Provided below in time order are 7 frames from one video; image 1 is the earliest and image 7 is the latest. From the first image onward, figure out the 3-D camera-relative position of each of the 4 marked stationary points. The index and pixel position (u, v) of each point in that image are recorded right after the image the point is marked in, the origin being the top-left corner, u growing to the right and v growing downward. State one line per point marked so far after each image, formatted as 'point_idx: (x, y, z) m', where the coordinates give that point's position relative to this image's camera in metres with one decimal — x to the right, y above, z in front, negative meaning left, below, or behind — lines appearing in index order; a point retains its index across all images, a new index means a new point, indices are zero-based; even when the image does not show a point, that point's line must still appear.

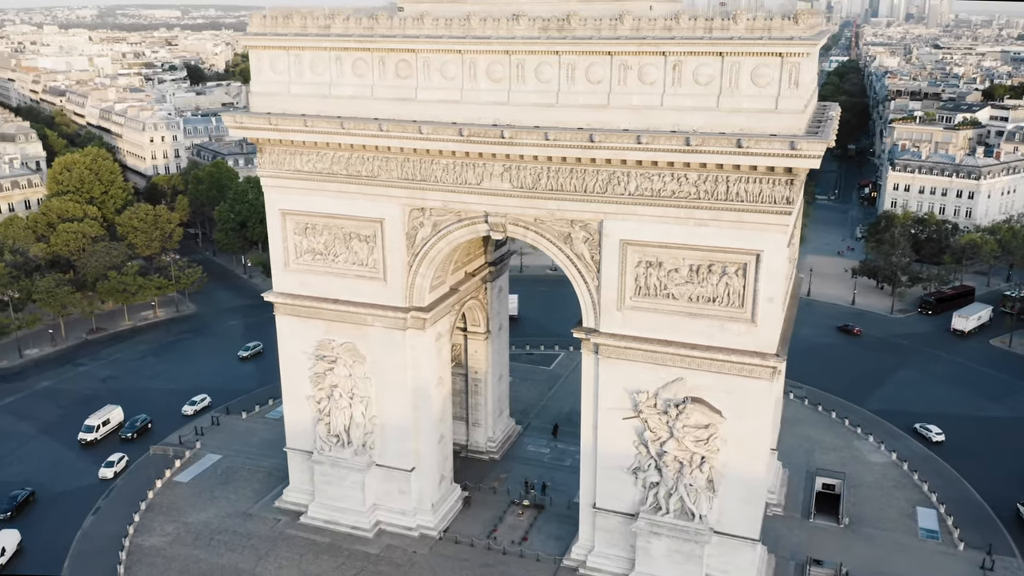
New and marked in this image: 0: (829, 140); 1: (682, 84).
0: (+7.2, +3.4, +18.8) m
1: (+4.1, +4.9, +19.8) m
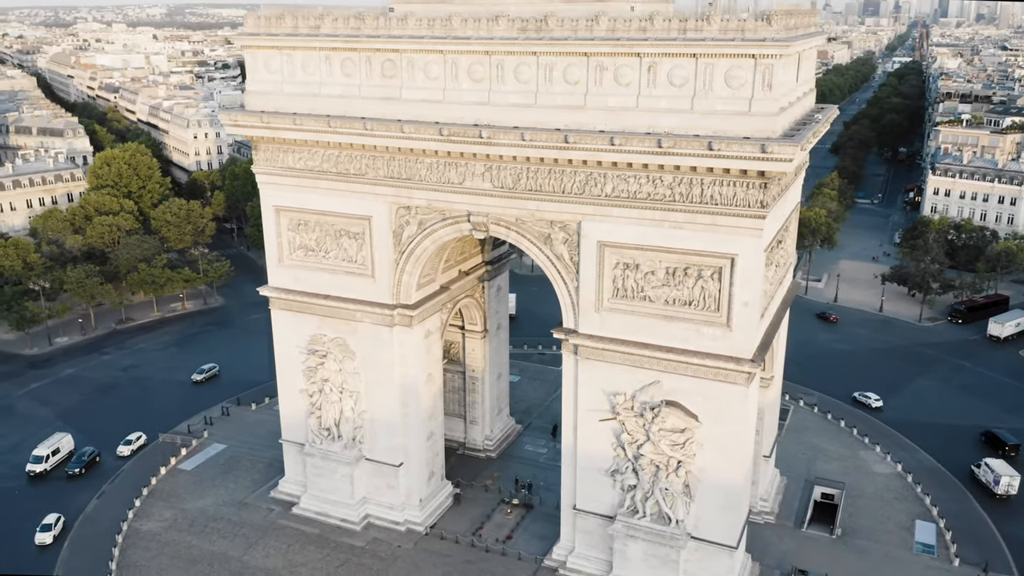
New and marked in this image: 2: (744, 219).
0: (+6.5, +3.3, +18.5) m
1: (+3.5, +4.9, +19.7) m
2: (+5.5, +1.6, +19.6) m
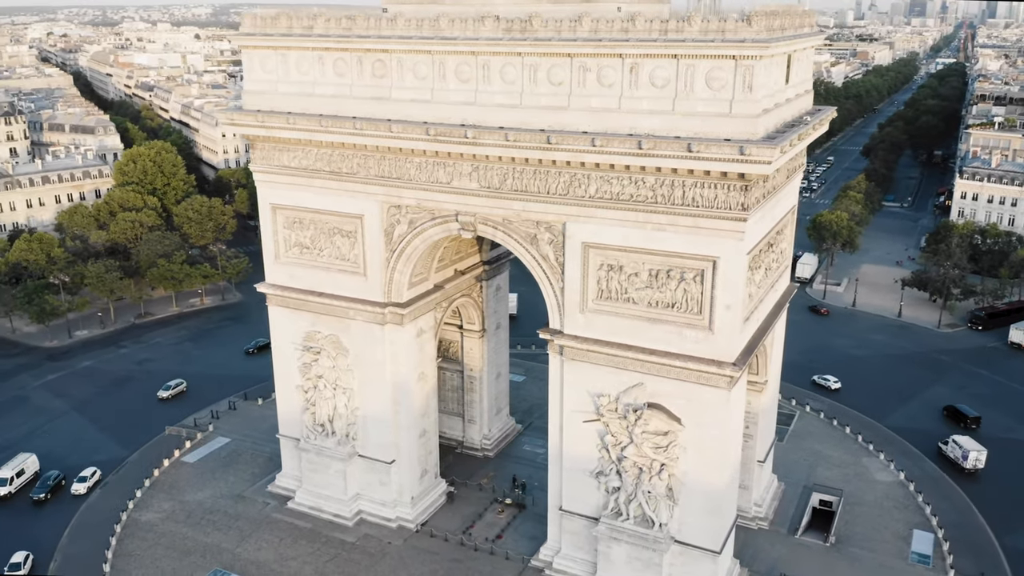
0: (+6.0, +3.2, +18.3) m
1: (+3.0, +4.8, +19.6) m
2: (+5.0, +1.6, +19.4) m
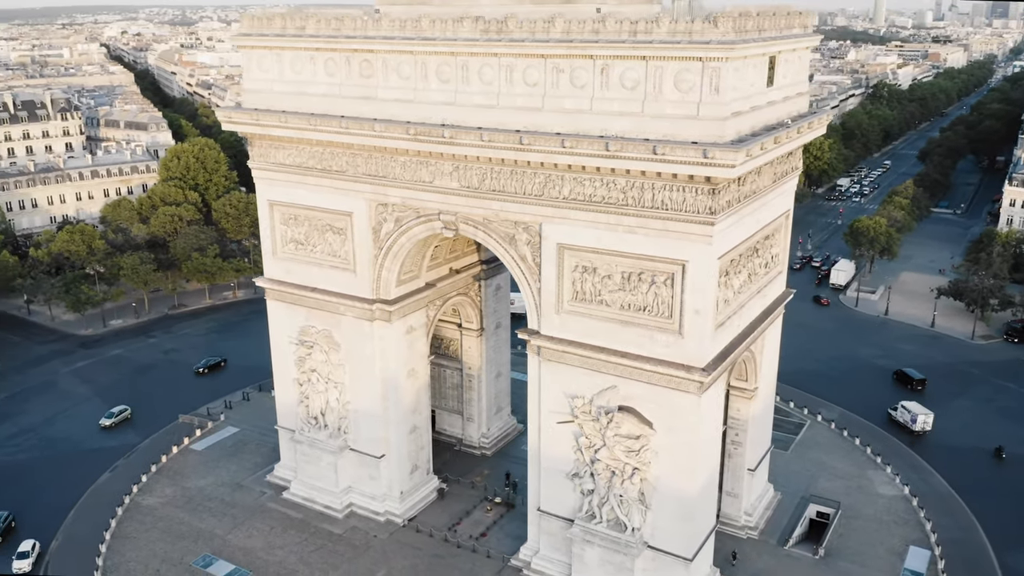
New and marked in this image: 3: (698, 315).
0: (+5.2, +3.1, +18.1) m
1: (+2.3, +4.8, +19.5) m
2: (+4.2, +1.5, +19.2) m
3: (+4.5, -0.6, +19.9) m
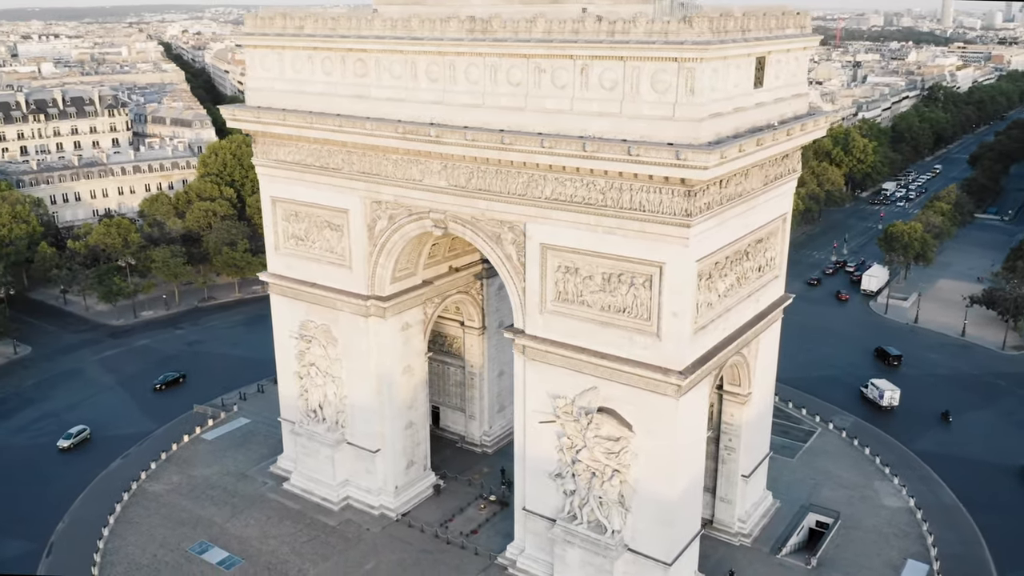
0: (+4.6, +3.0, +17.9) m
1: (+1.8, +4.7, +19.4) m
2: (+3.7, +1.4, +19.1) m
3: (+3.9, -0.7, +19.7) m
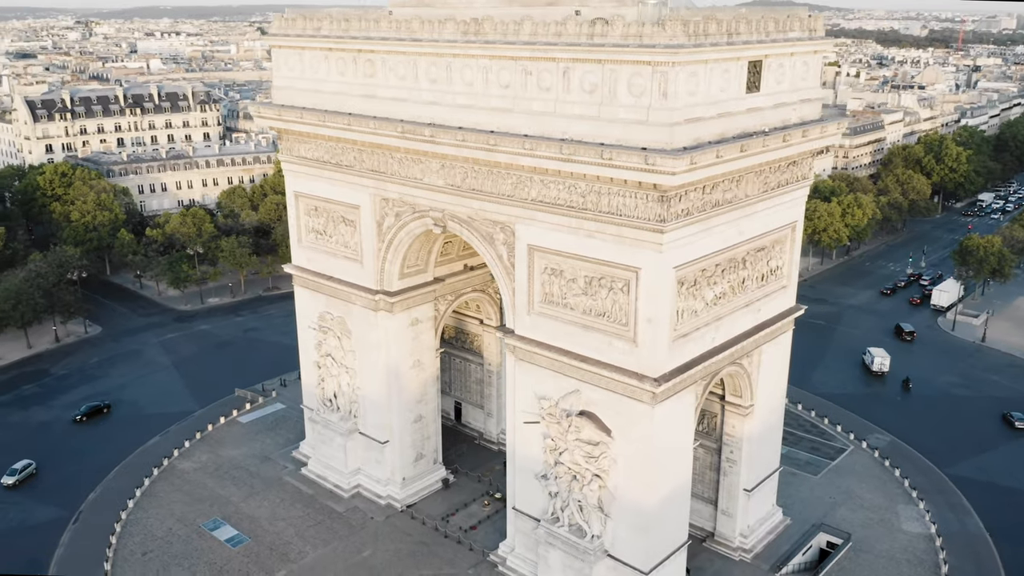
0: (+3.9, +2.8, +17.6) m
1: (+1.4, +4.7, +19.4) m
2: (+3.0, +1.3, +18.9) m
3: (+3.3, -0.8, +19.5) m
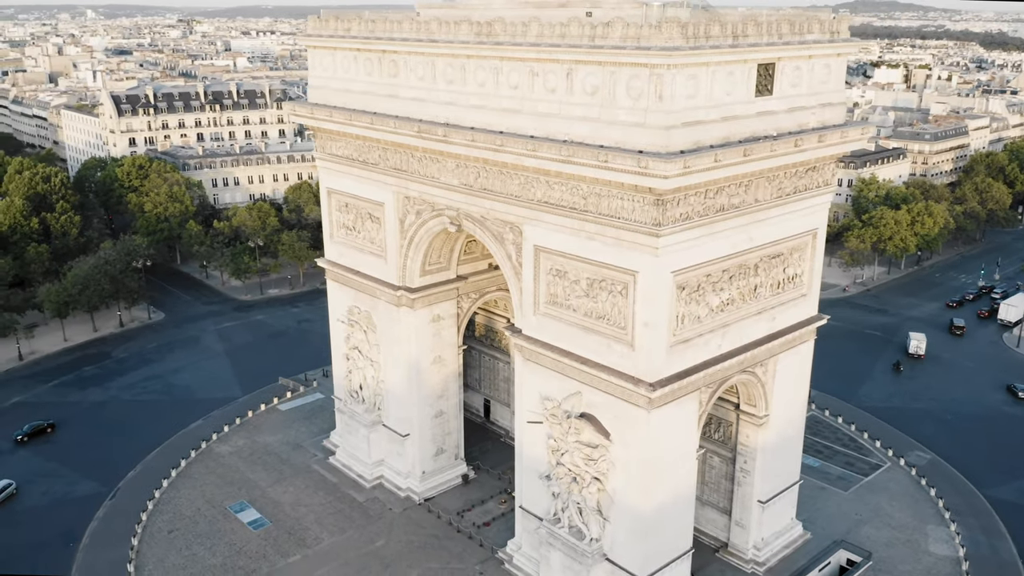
0: (+3.7, +2.7, +17.4) m
1: (+1.5, +4.6, +19.5) m
2: (+3.0, +1.2, +18.8) m
3: (+3.2, -0.9, +19.3) m
